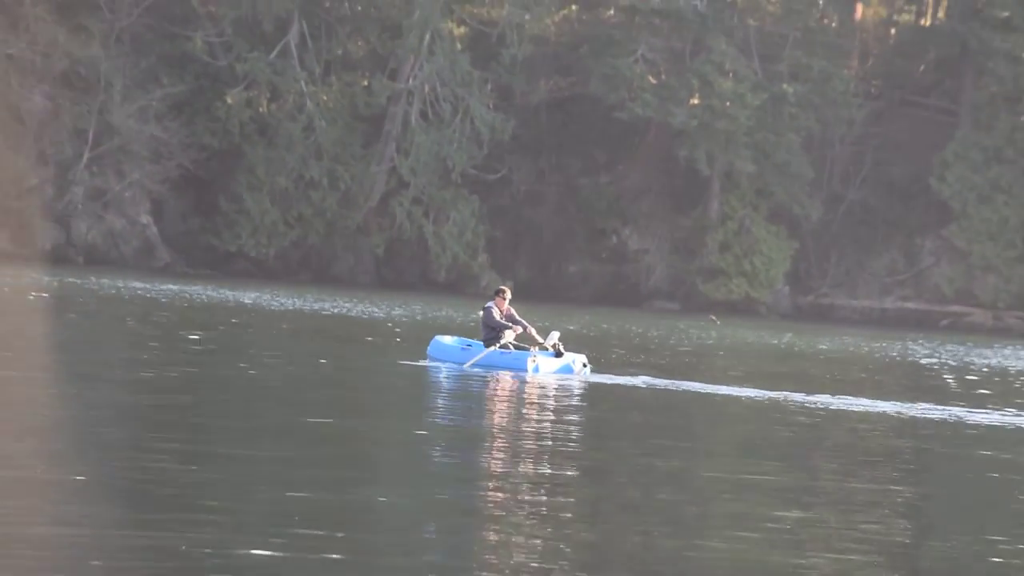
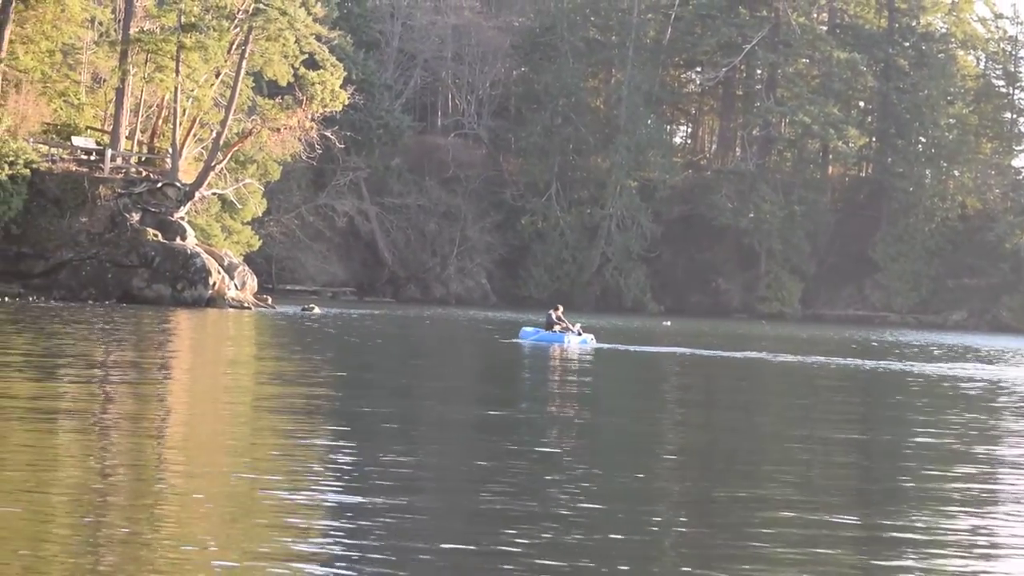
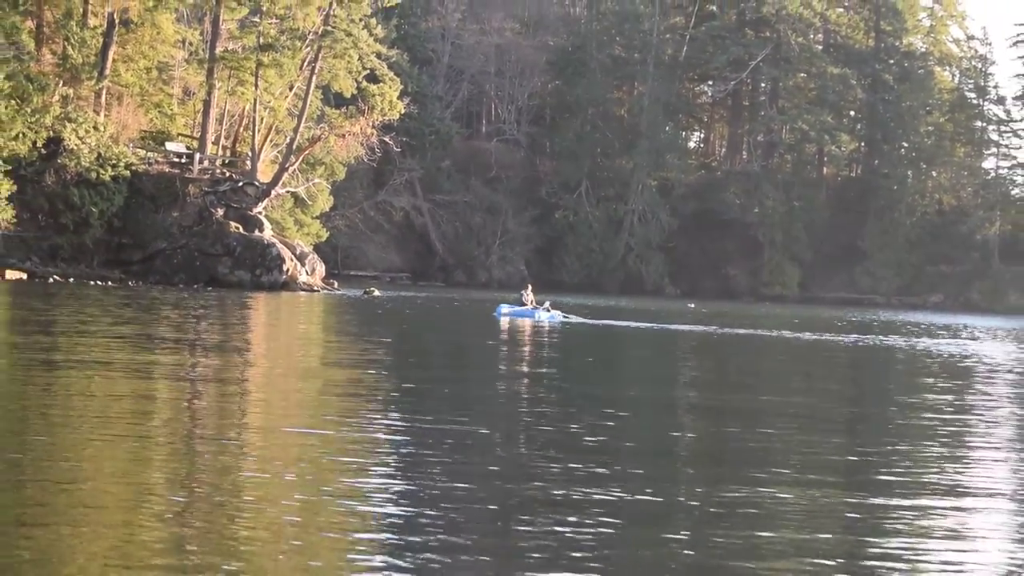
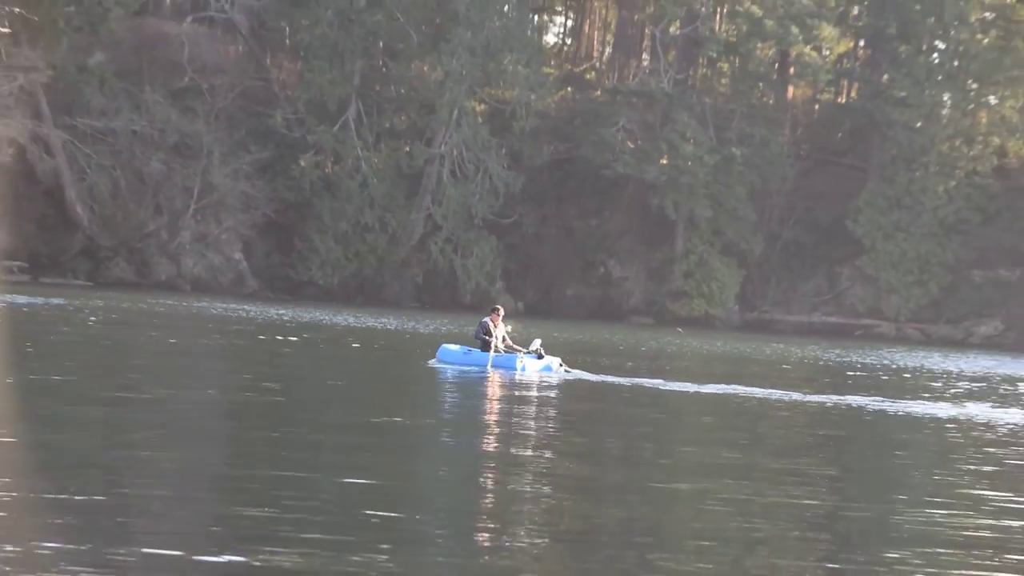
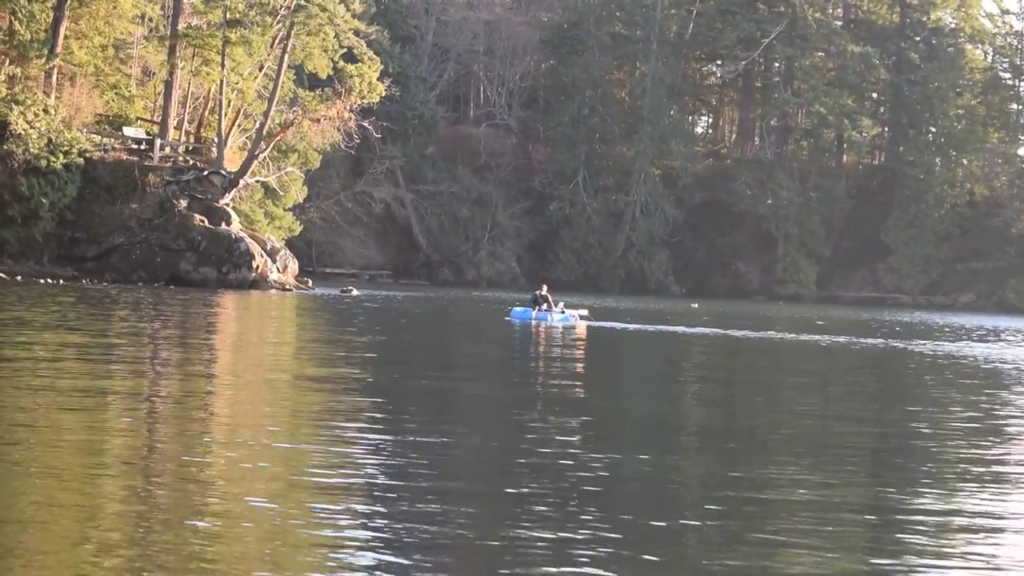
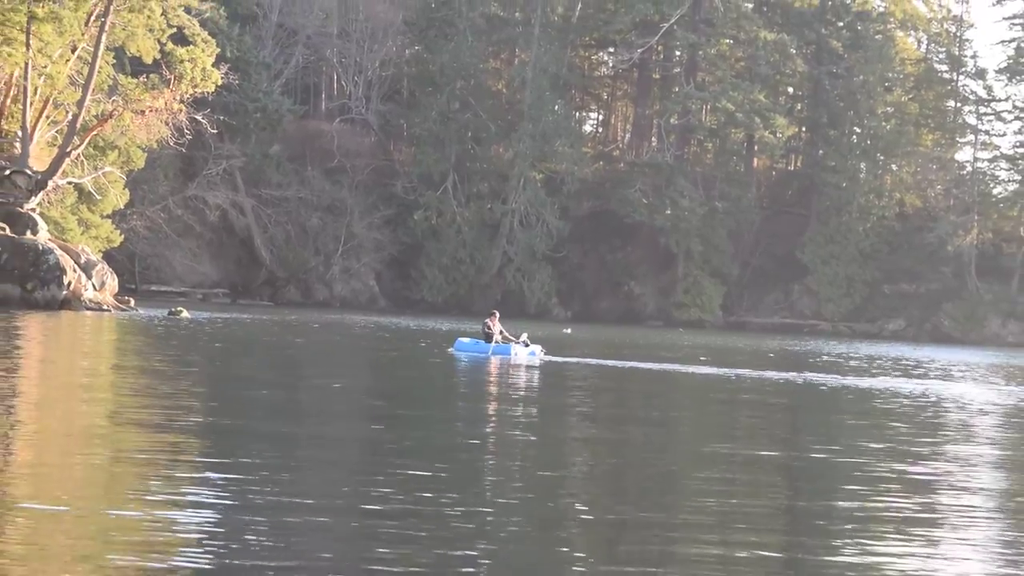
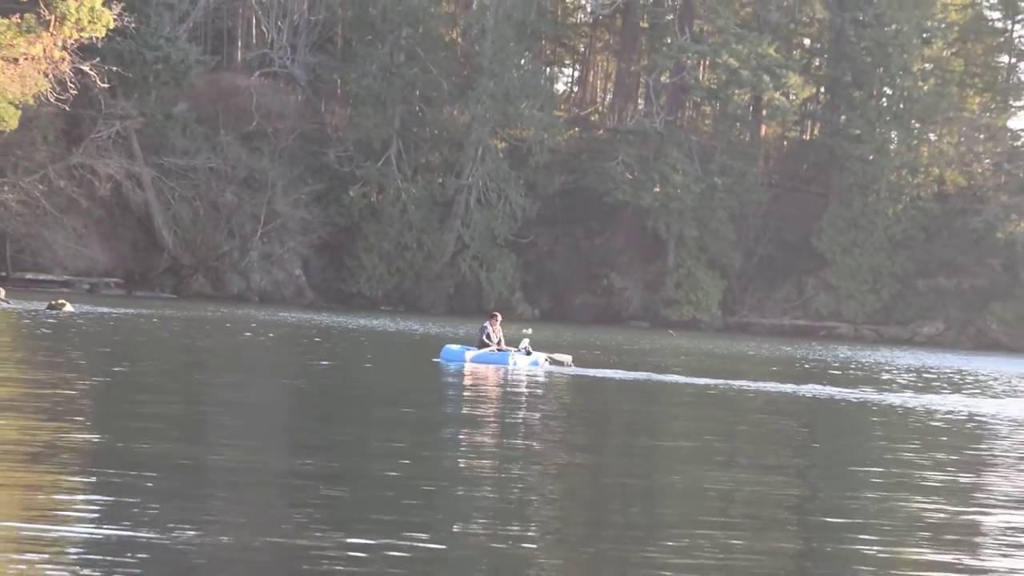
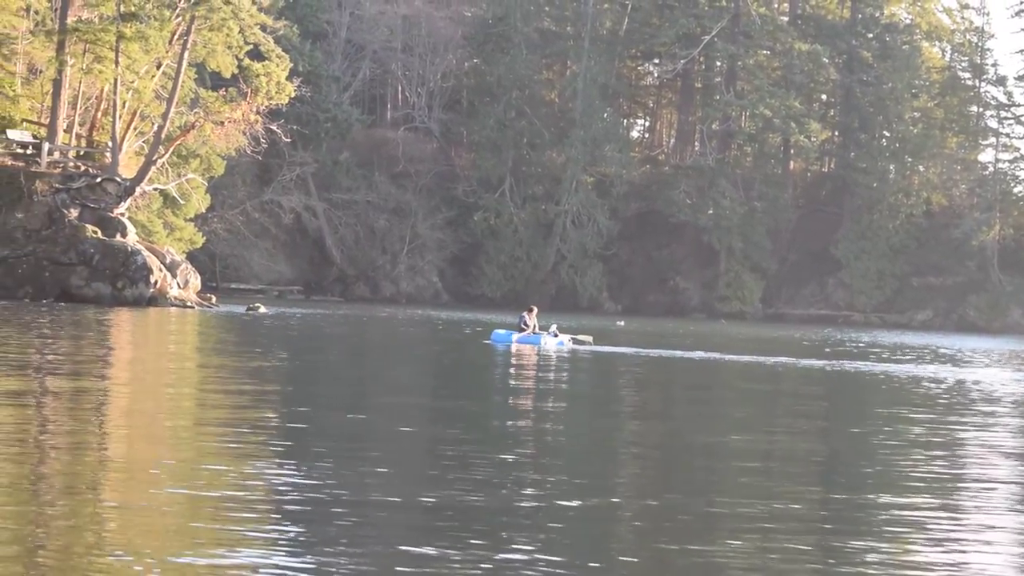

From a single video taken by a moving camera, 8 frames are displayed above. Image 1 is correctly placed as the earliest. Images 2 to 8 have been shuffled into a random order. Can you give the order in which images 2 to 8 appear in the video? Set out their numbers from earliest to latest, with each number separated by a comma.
4, 7, 6, 8, 2, 5, 3
